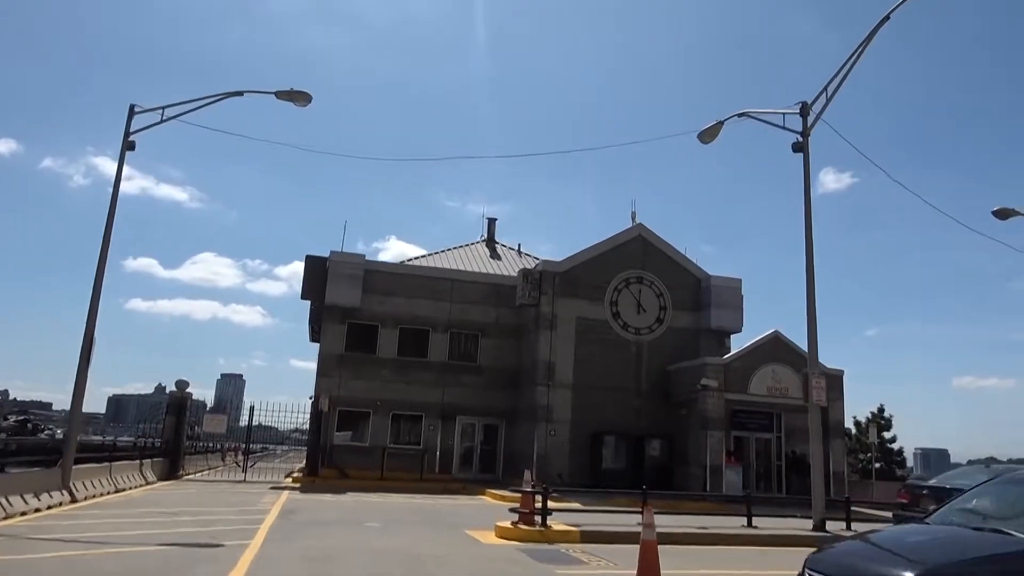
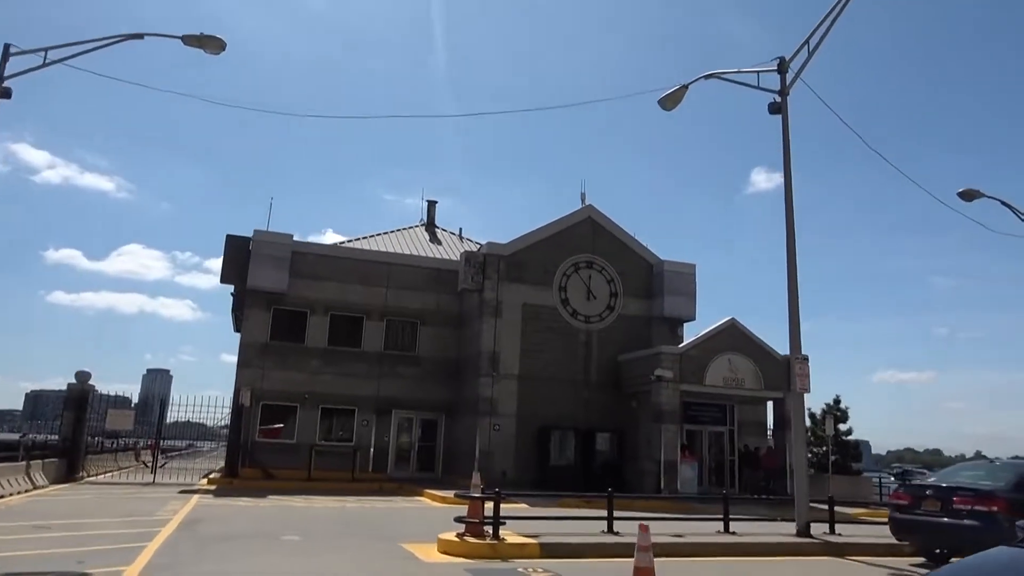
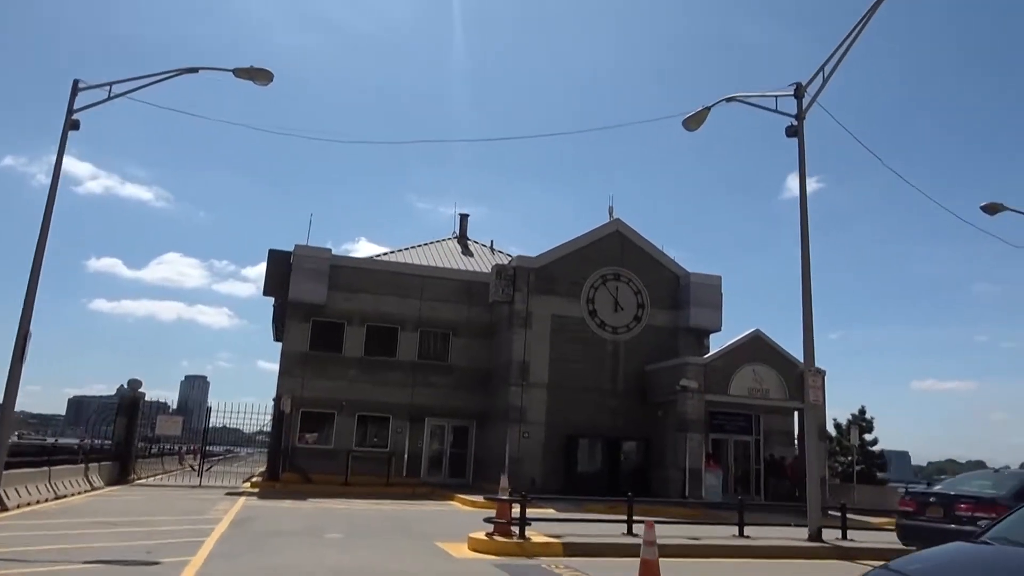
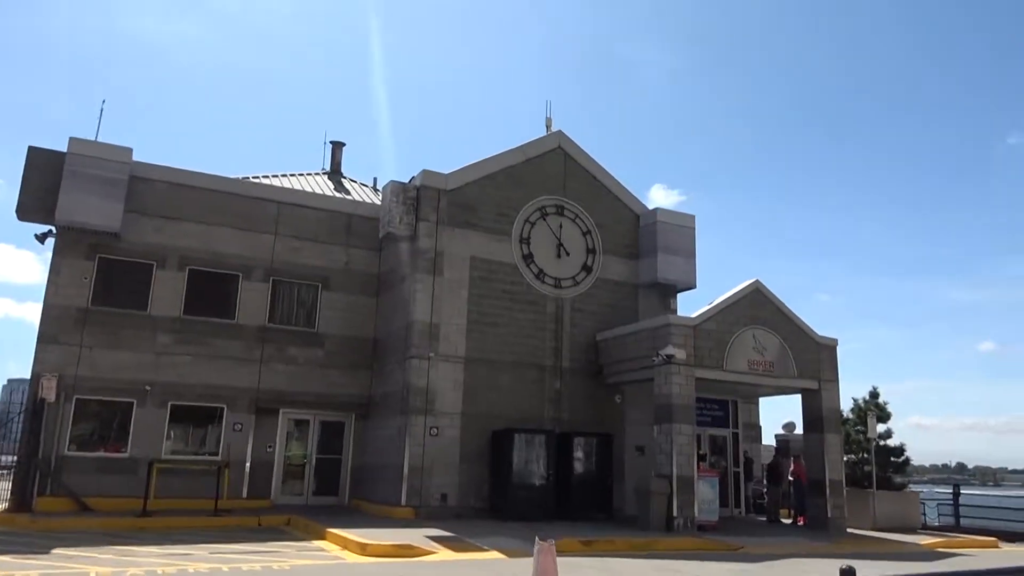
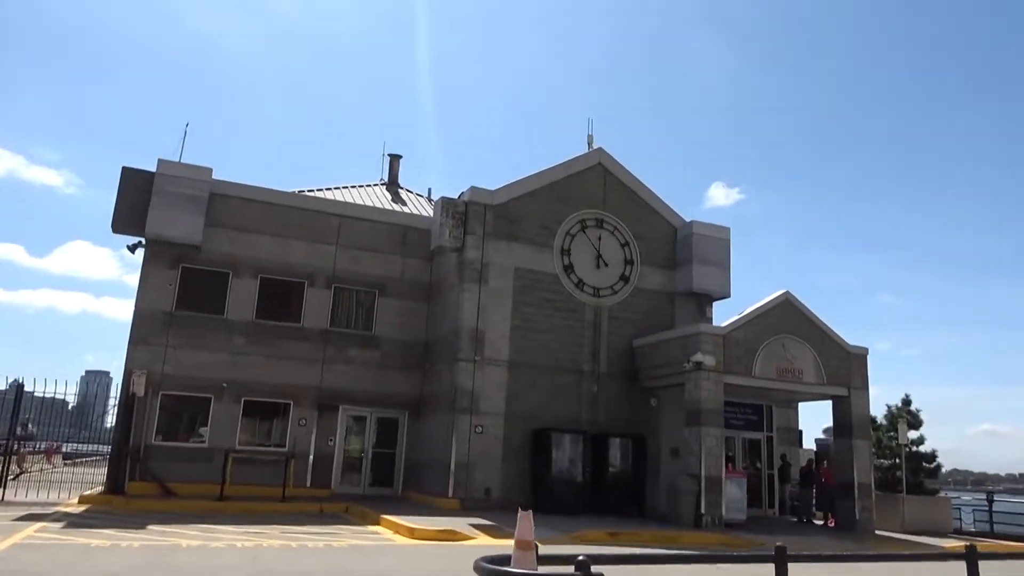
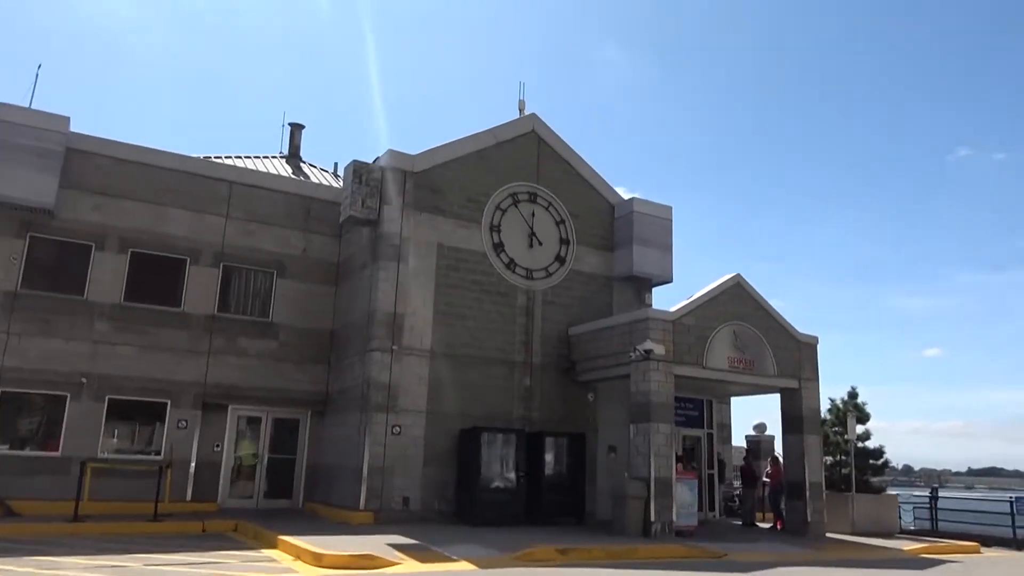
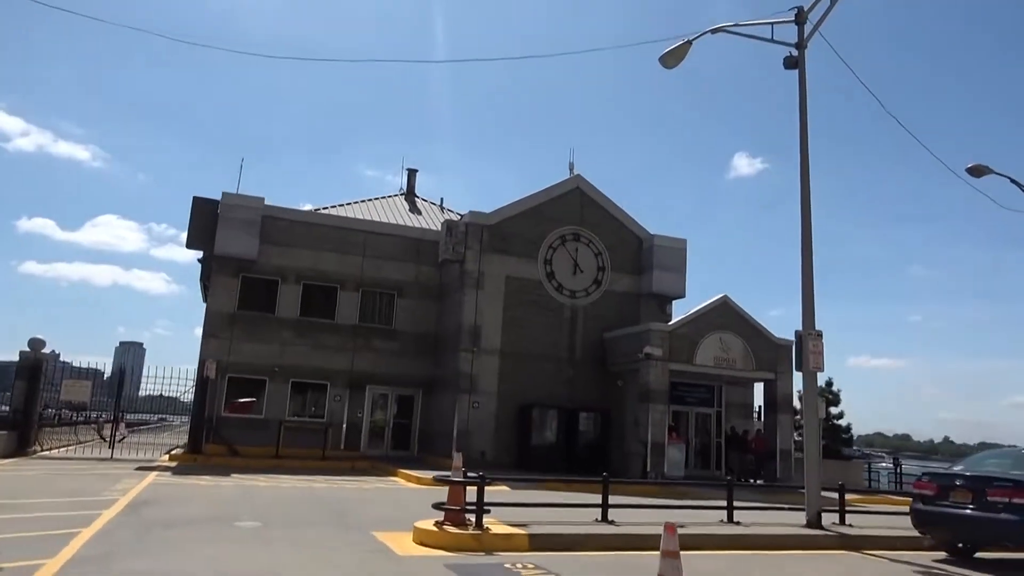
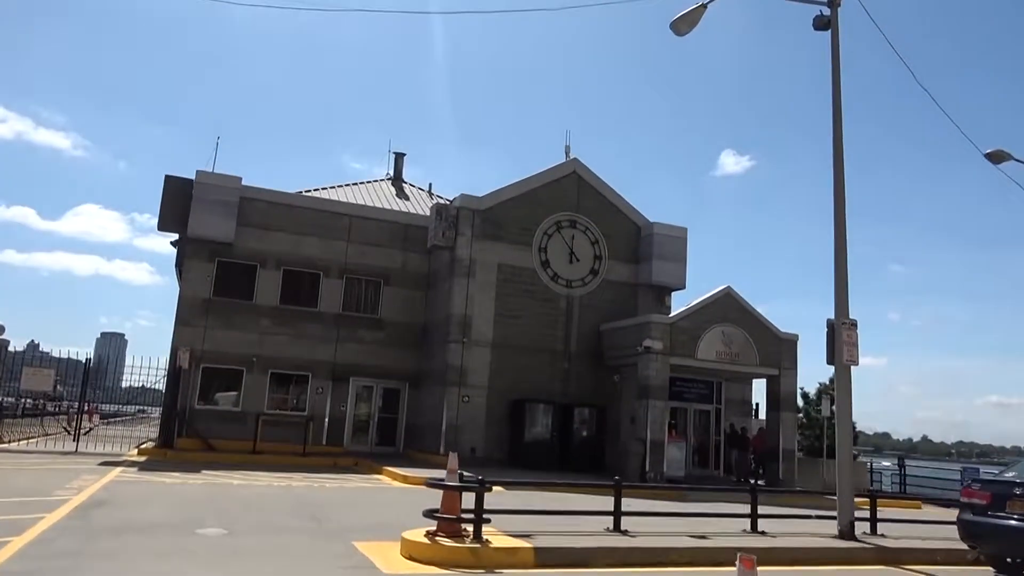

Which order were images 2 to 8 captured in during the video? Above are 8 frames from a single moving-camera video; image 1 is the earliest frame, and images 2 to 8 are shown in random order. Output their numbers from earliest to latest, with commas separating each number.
3, 2, 7, 8, 5, 4, 6
